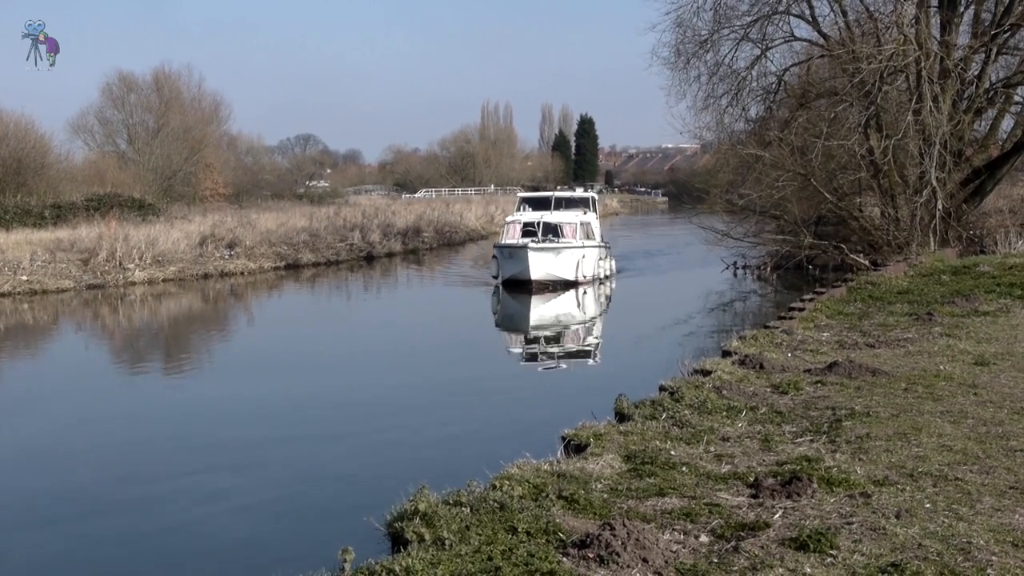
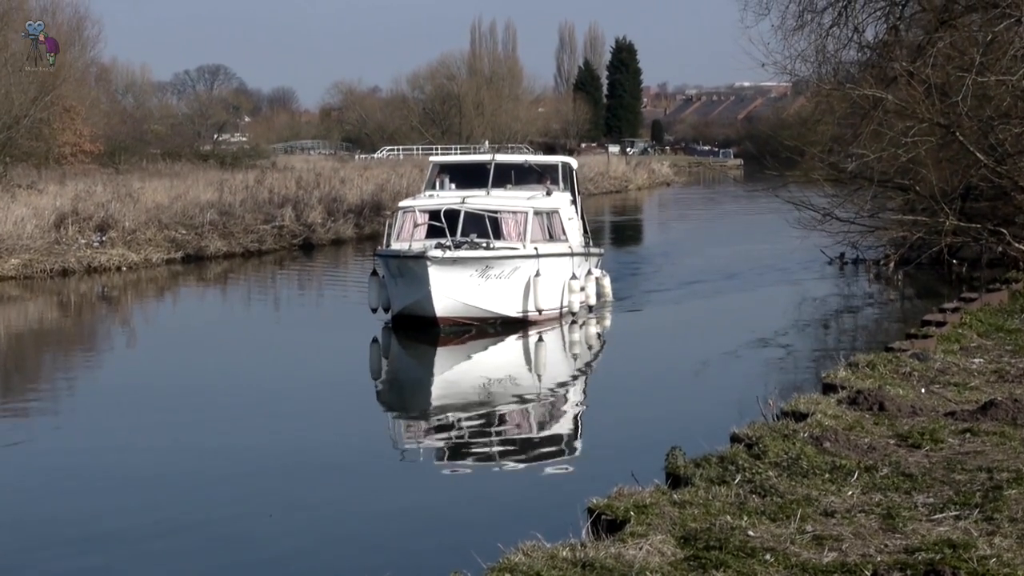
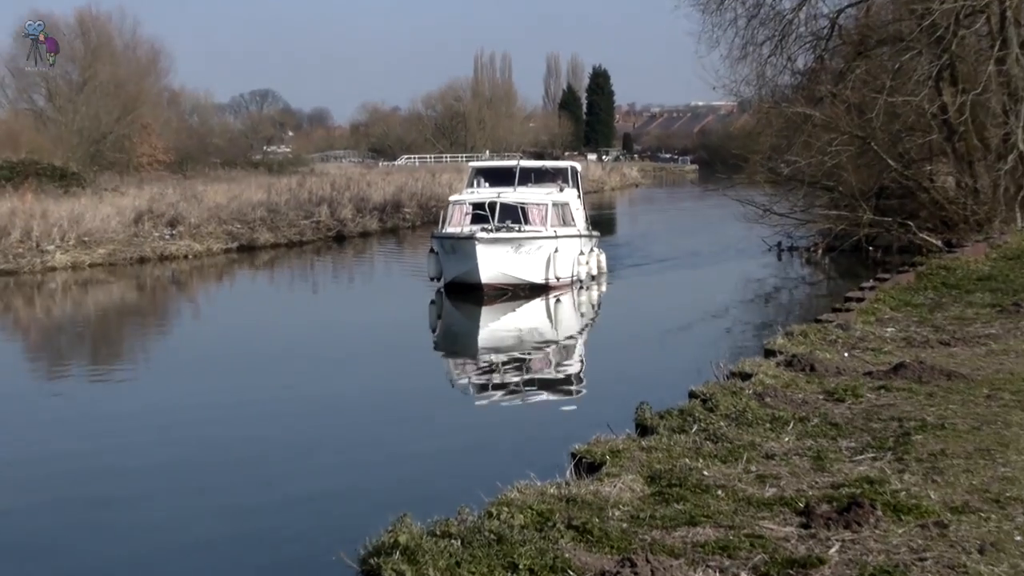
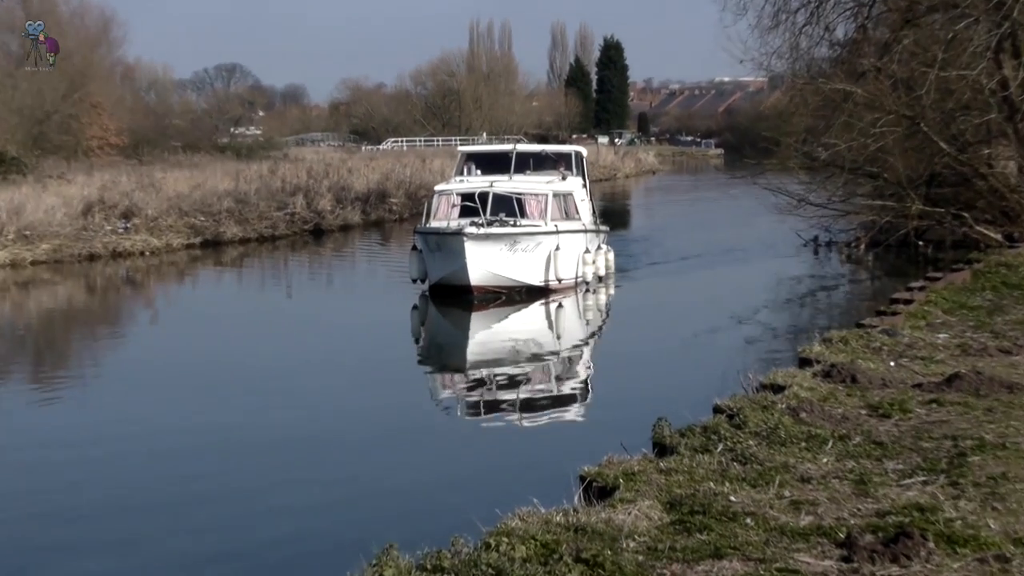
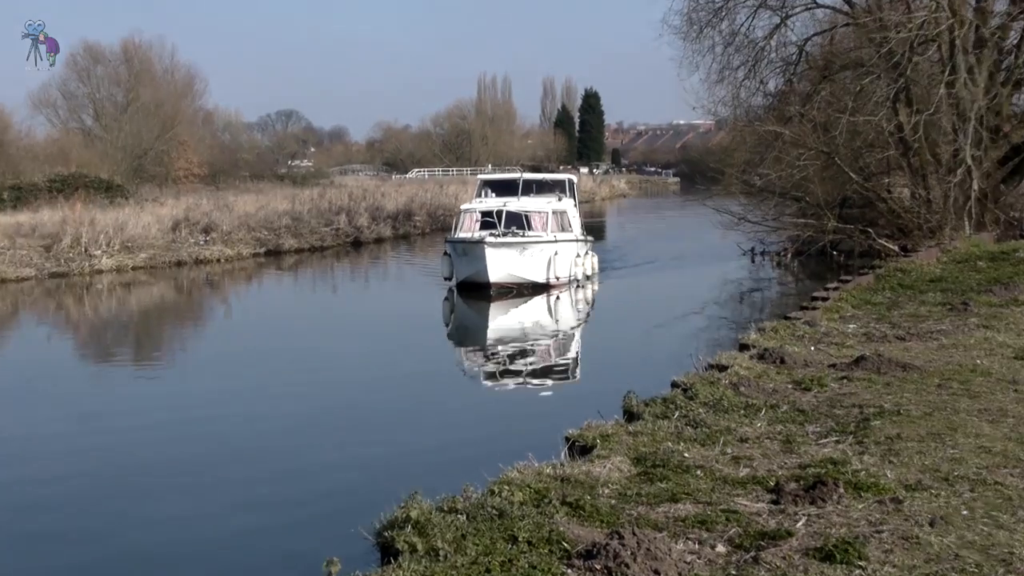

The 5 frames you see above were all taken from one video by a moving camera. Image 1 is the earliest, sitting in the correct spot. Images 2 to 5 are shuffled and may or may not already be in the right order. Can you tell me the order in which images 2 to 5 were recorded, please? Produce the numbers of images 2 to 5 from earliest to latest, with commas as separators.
5, 3, 4, 2
